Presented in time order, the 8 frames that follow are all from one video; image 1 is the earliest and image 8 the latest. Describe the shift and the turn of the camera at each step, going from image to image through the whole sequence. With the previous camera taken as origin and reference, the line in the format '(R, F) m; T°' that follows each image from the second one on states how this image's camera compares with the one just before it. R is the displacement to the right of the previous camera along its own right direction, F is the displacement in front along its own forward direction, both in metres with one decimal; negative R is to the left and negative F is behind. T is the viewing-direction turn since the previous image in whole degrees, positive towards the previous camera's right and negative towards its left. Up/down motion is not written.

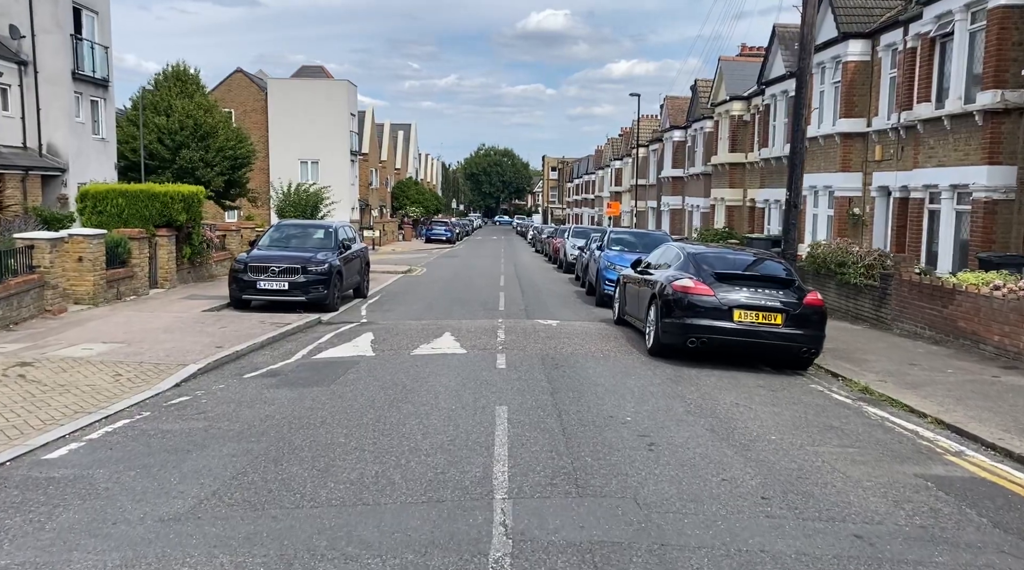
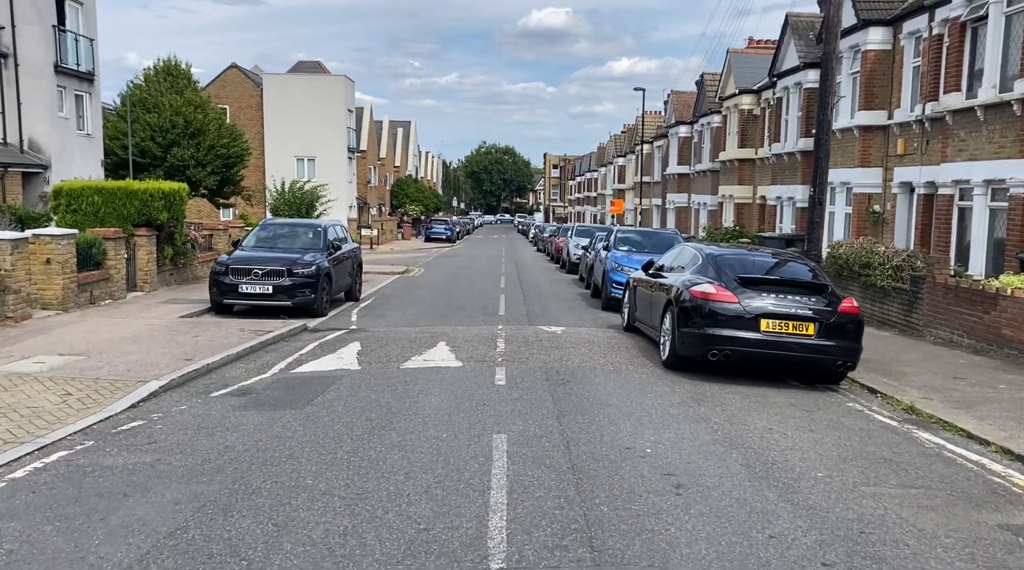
(0.0, +1.1) m; 0°
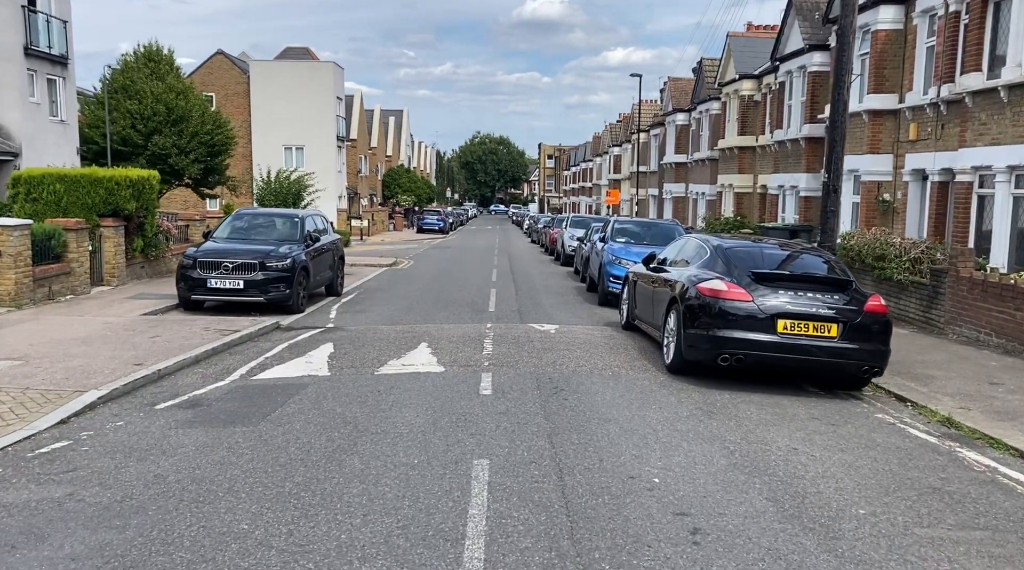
(+0.1, +1.0) m; 0°
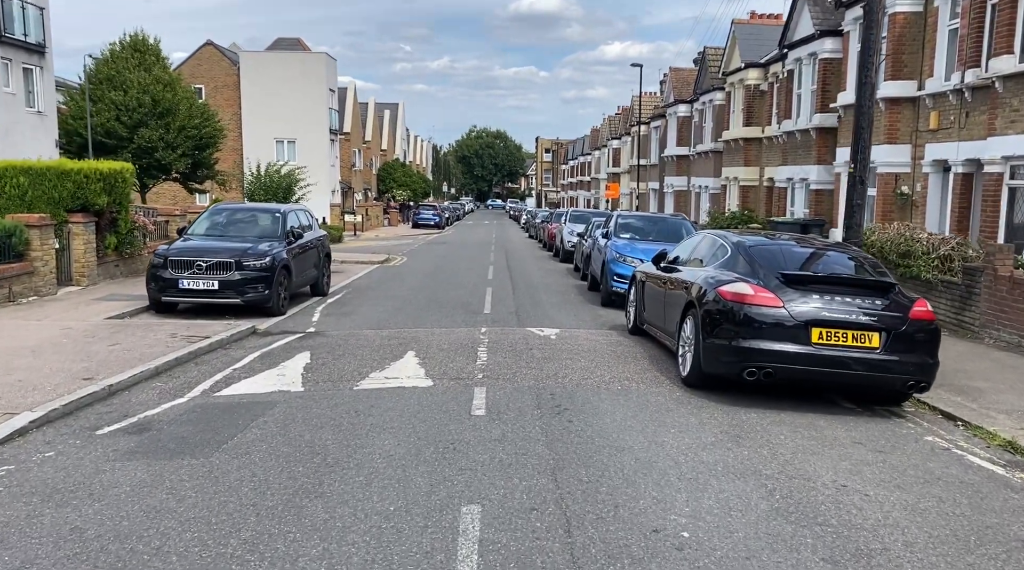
(0.0, +1.0) m; 0°
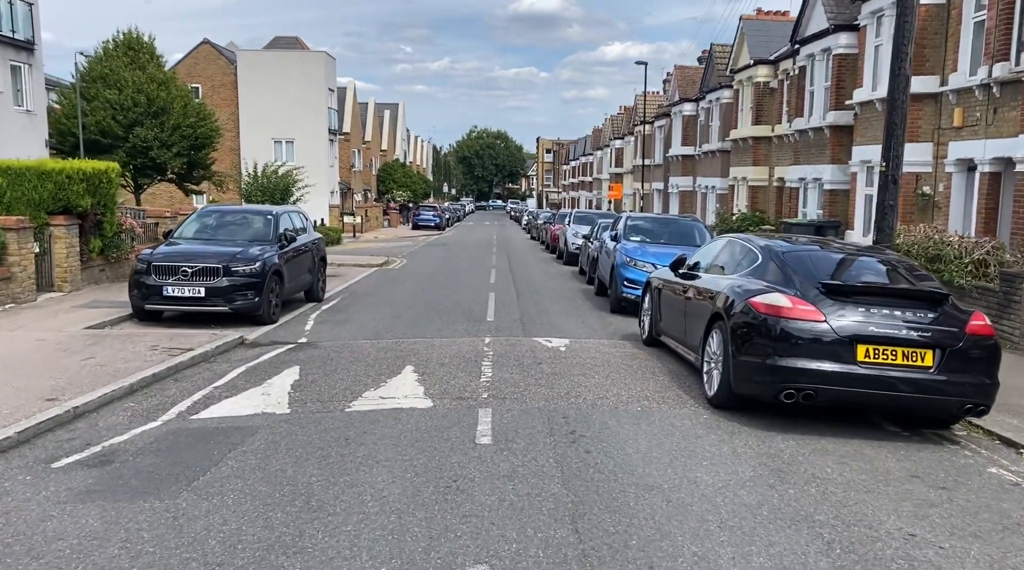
(-0.1, +0.7) m; 0°
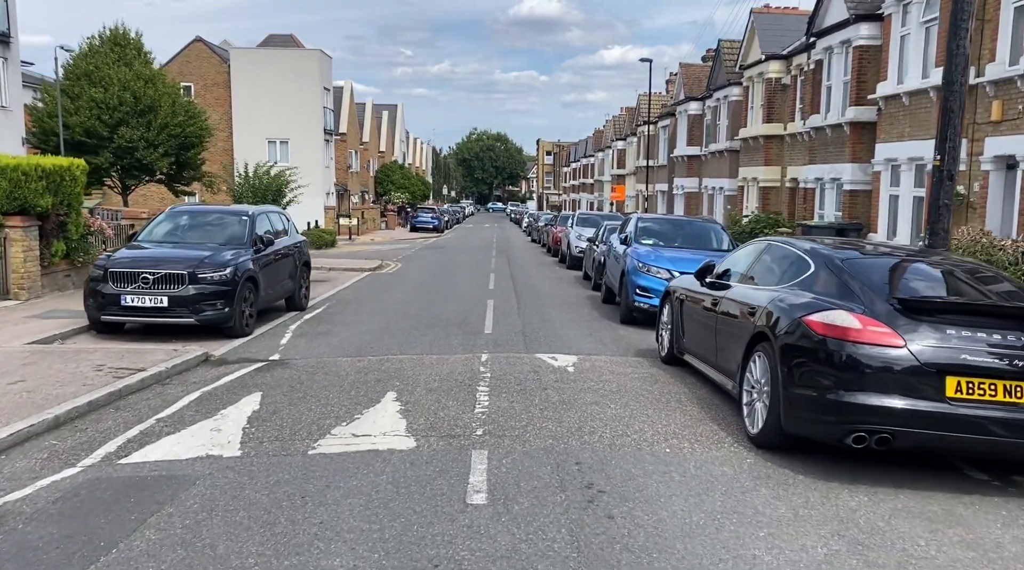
(0.0, +1.3) m; 0°
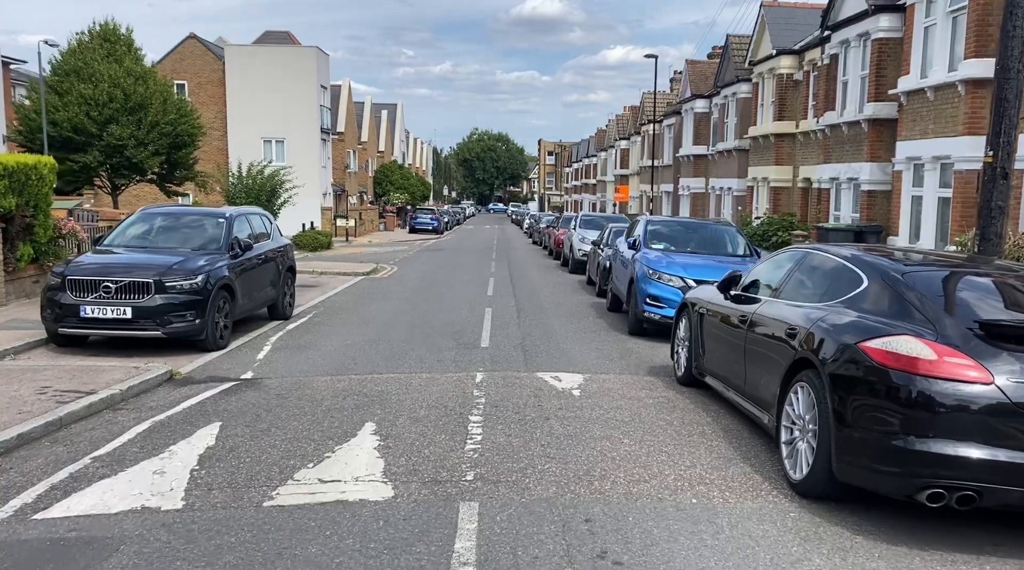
(0.0, +1.0) m; 0°
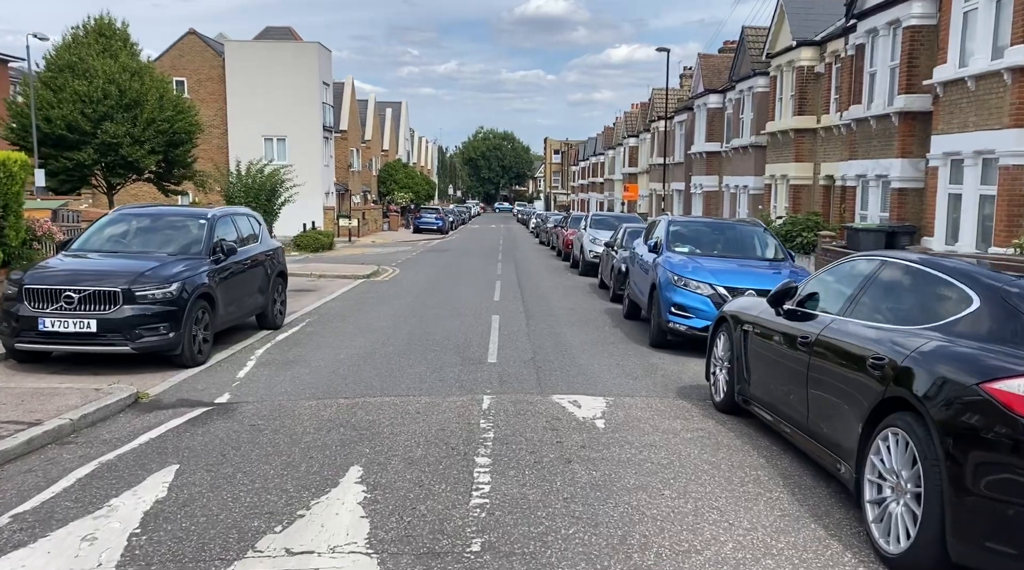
(-0.1, +1.1) m; 0°
